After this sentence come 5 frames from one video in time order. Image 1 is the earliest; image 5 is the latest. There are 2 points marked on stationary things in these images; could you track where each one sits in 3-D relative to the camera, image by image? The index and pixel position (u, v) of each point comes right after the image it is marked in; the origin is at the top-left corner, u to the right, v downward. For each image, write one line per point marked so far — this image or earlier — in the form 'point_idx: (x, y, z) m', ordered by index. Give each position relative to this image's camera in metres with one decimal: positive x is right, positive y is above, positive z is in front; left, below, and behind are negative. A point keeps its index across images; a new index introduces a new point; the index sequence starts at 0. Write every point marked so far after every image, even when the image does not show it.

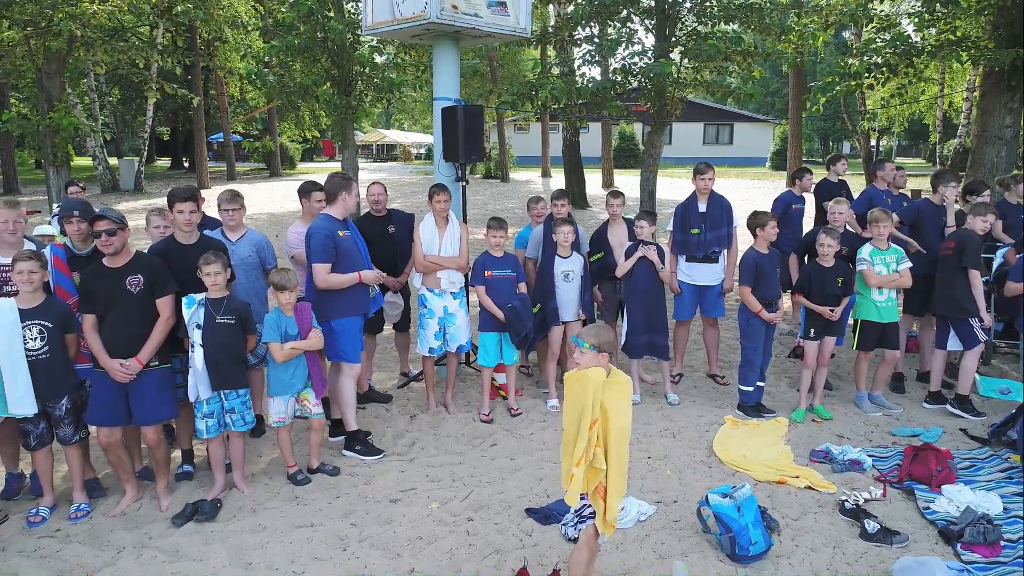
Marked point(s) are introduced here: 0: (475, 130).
0: (-0.3, +1.2, +5.7) m
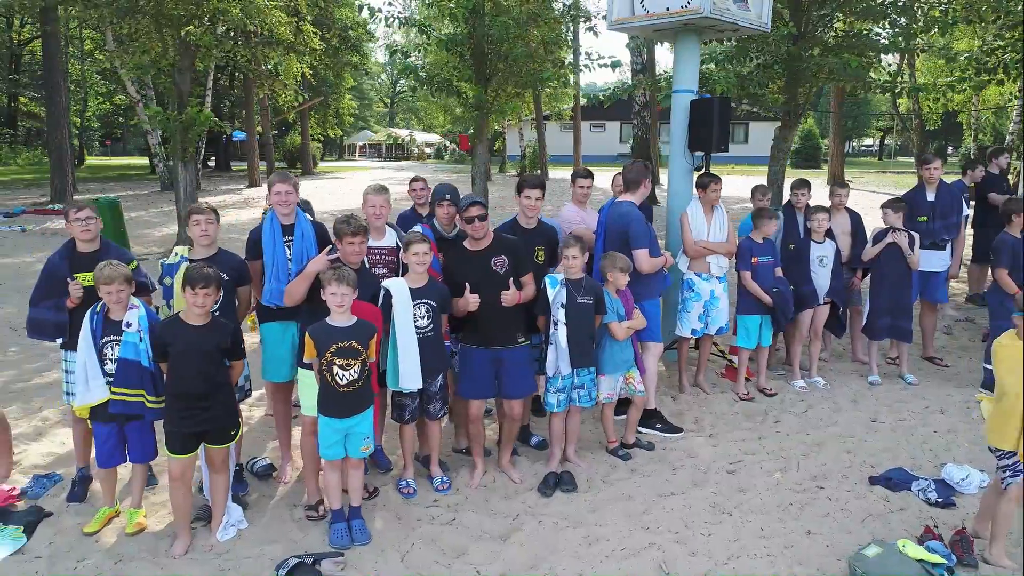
0: (+1.7, +1.3, +5.9) m
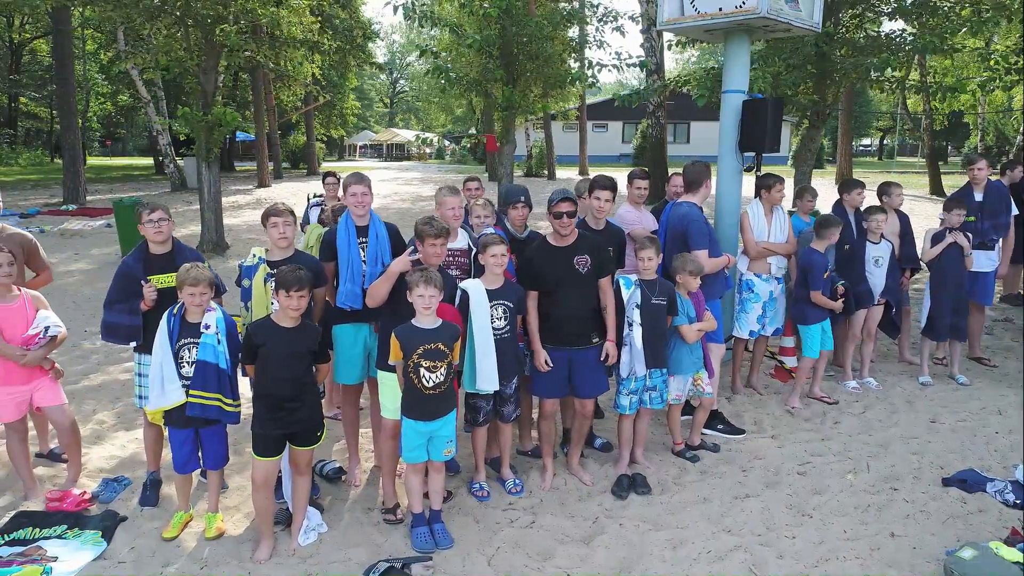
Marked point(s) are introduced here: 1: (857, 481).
0: (+2.1, +1.3, +5.9) m
1: (+2.0, -1.1, +4.4) m
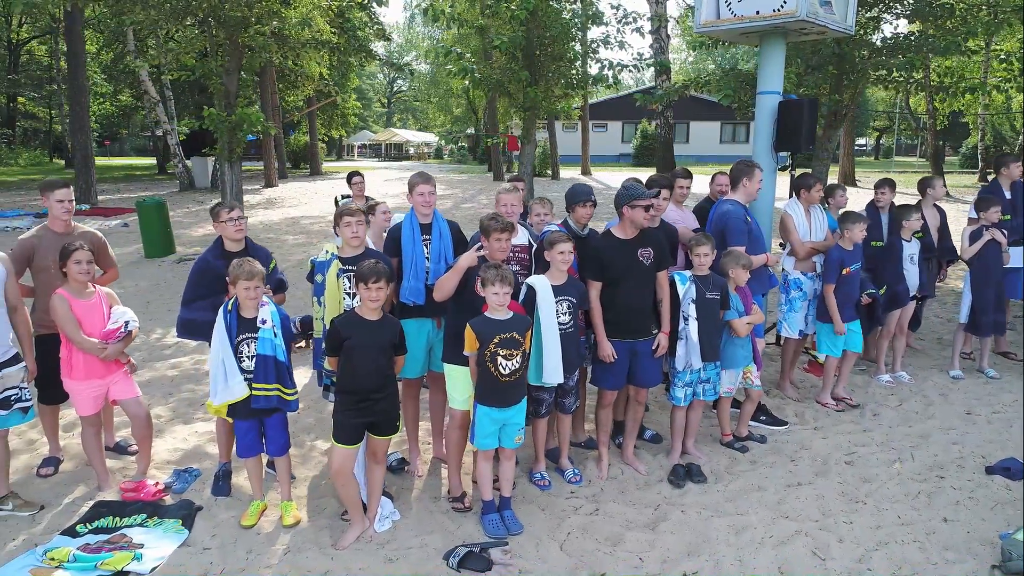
0: (+2.4, +1.3, +6.0) m
1: (+2.4, -1.1, +4.6) m
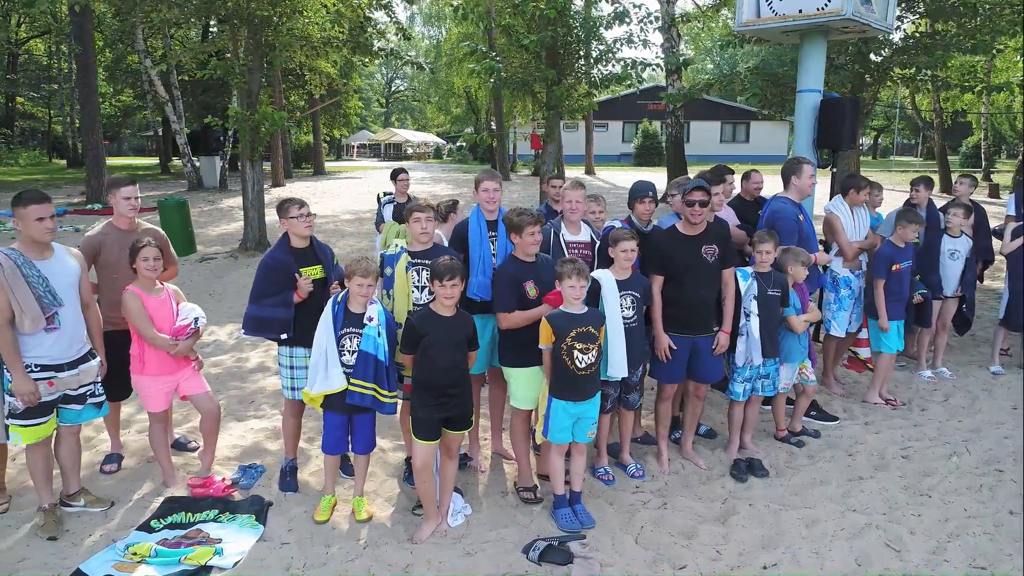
0: (+2.8, +1.4, +6.1) m
1: (+2.7, -1.1, +4.6) m
